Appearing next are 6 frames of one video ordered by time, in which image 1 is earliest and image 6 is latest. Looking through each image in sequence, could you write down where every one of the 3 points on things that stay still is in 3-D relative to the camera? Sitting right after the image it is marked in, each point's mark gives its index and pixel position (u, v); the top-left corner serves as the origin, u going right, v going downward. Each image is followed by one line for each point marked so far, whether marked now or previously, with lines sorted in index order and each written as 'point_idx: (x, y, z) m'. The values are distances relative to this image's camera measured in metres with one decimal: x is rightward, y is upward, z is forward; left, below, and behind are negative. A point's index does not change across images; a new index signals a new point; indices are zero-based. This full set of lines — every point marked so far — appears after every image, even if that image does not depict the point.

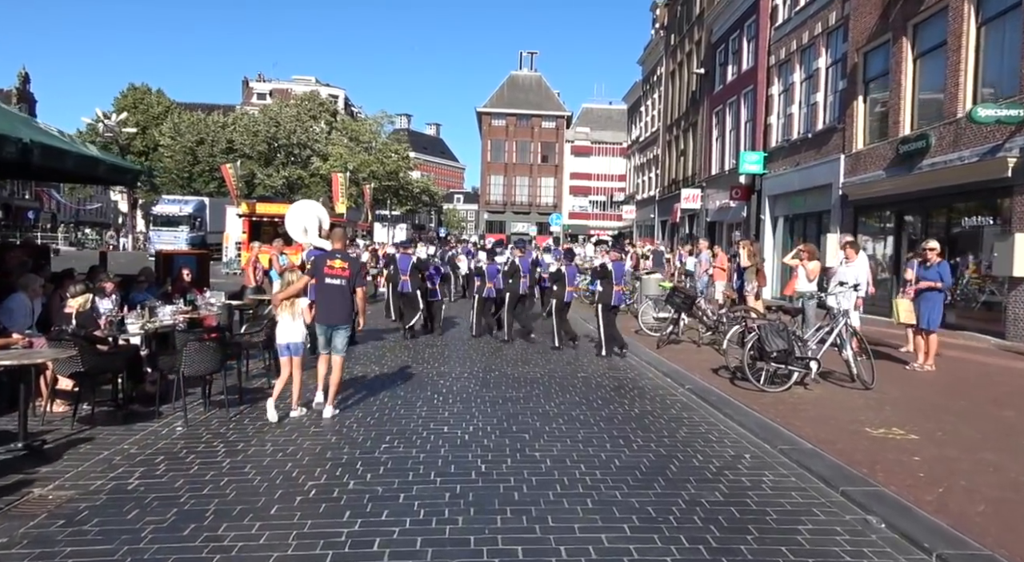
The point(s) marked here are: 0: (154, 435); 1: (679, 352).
0: (-3.3, -1.4, +6.6) m
1: (+2.7, -1.2, +11.7) m
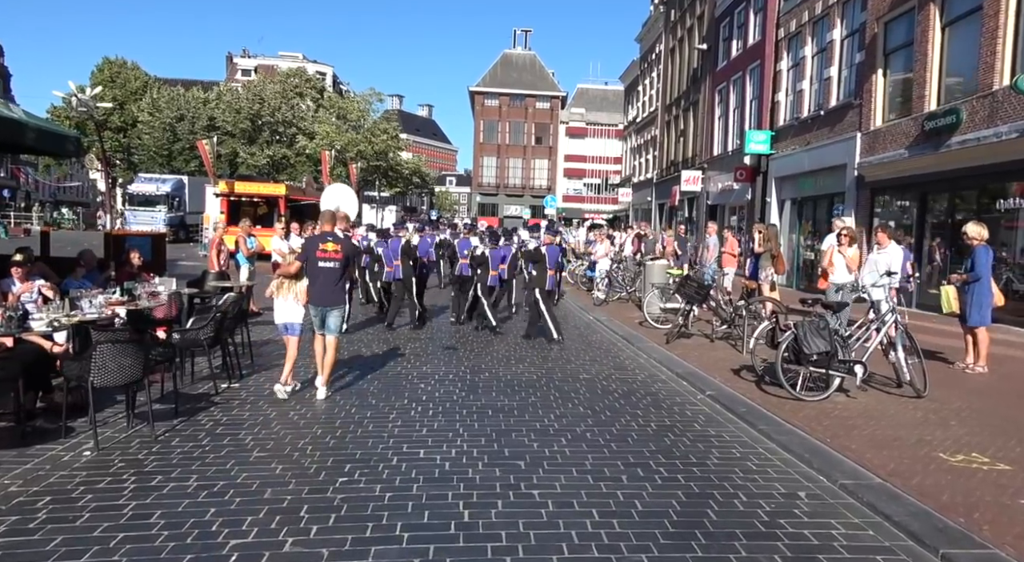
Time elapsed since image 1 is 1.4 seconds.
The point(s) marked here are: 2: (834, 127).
0: (-3.4, -1.3, +5.2) m
1: (+2.6, -1.0, +10.5) m
2: (+8.9, +4.3, +19.6) m
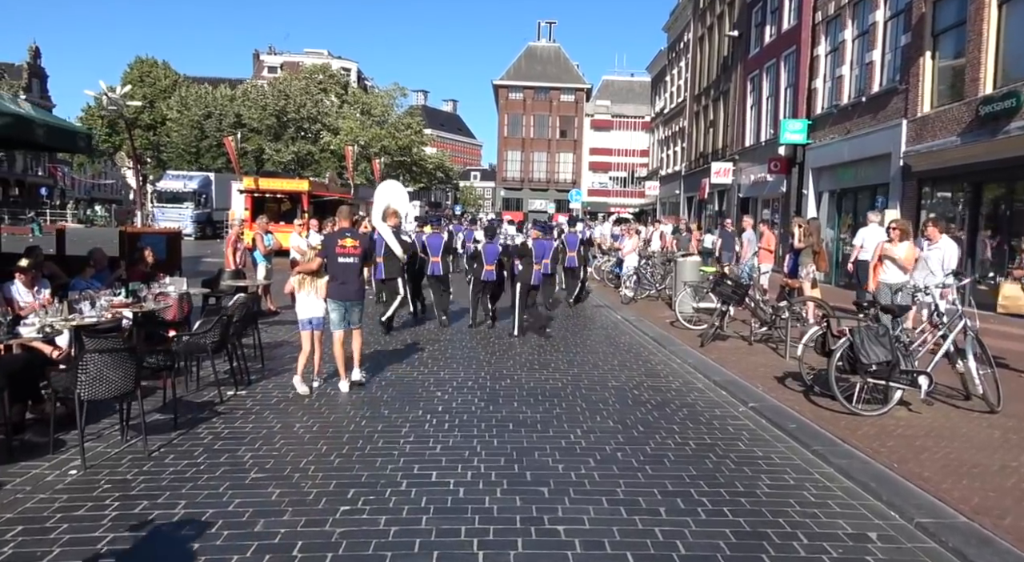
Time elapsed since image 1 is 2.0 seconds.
0: (-3.2, -1.4, +4.8) m
1: (+3.0, -1.0, +9.8) m
2: (+9.6, +4.4, +18.6) m
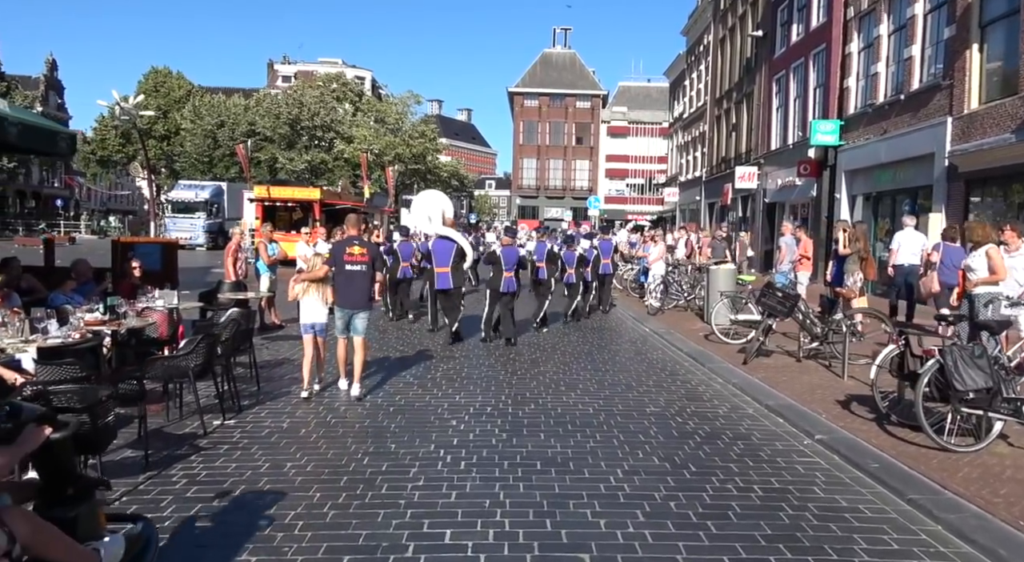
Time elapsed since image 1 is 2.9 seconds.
0: (-3.1, -1.5, +3.9) m
1: (+3.2, -1.1, +8.8) m
2: (+10.0, +4.2, +17.5) m
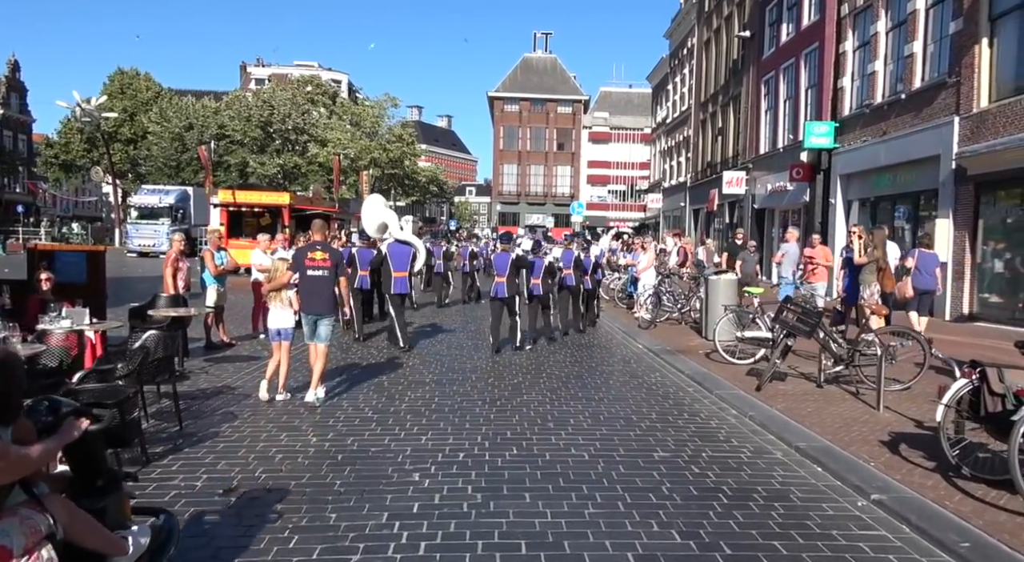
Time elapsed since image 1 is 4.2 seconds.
0: (-3.2, -1.6, +2.5) m
1: (+3.0, -1.3, +7.6) m
2: (+9.5, +3.9, +16.6) m
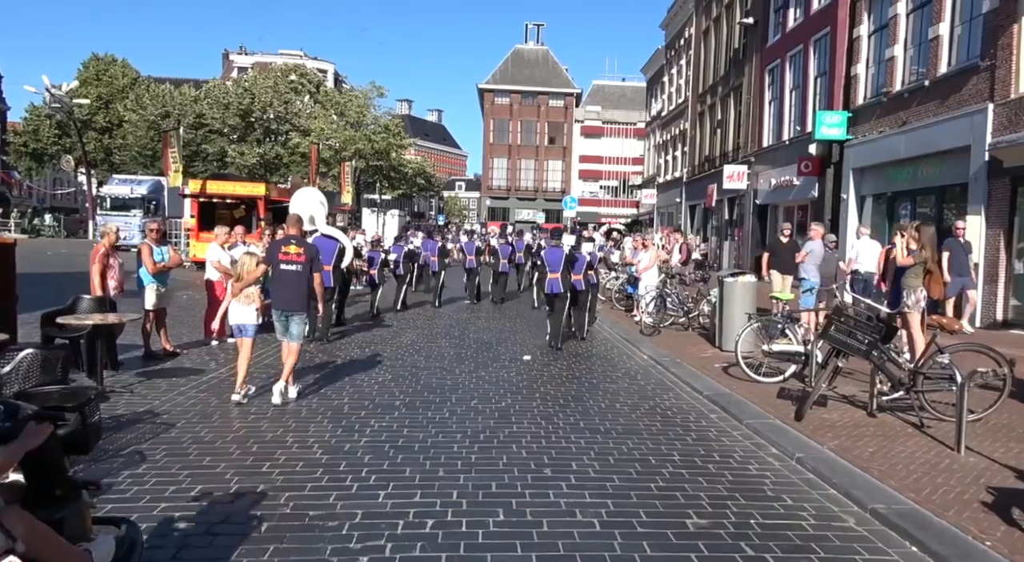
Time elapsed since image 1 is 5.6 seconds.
0: (-3.2, -1.6, +1.0) m
1: (+2.9, -1.3, +6.1) m
2: (+9.3, +3.9, +15.2) m
